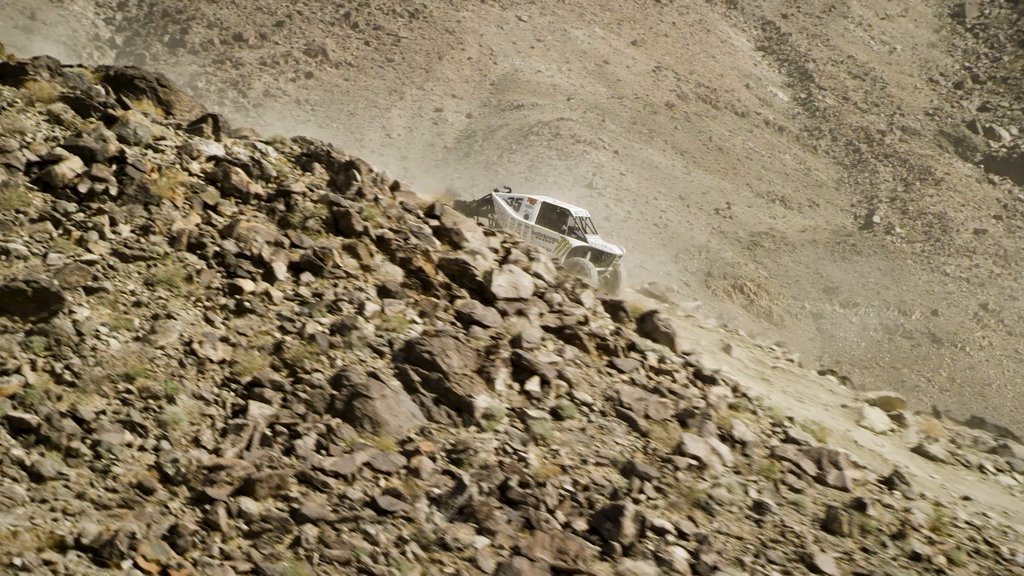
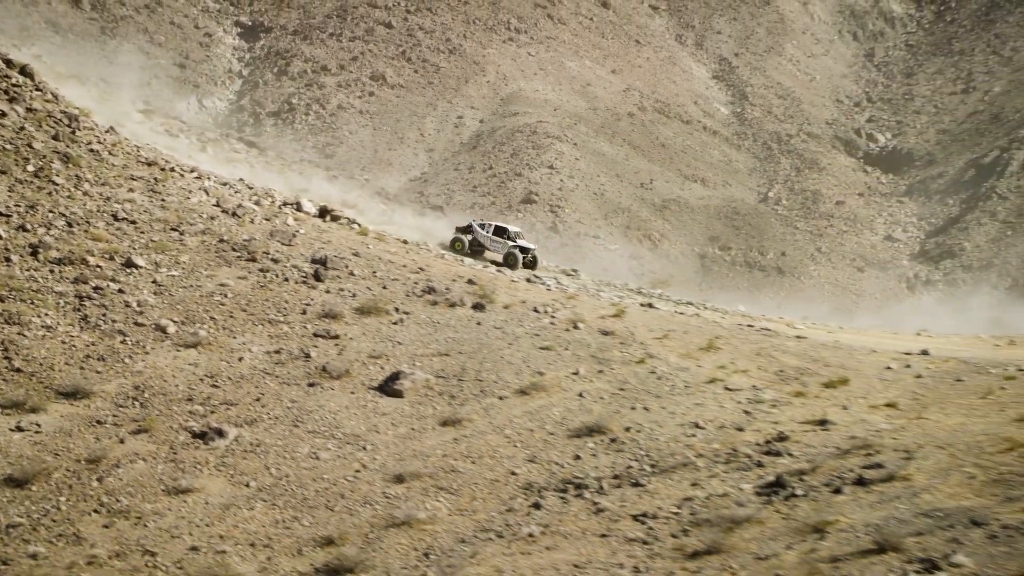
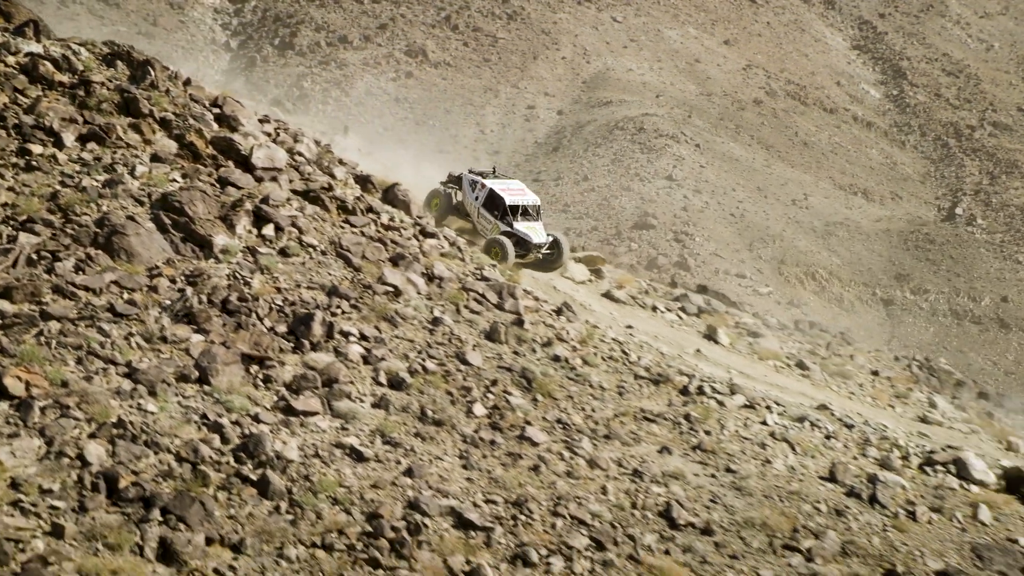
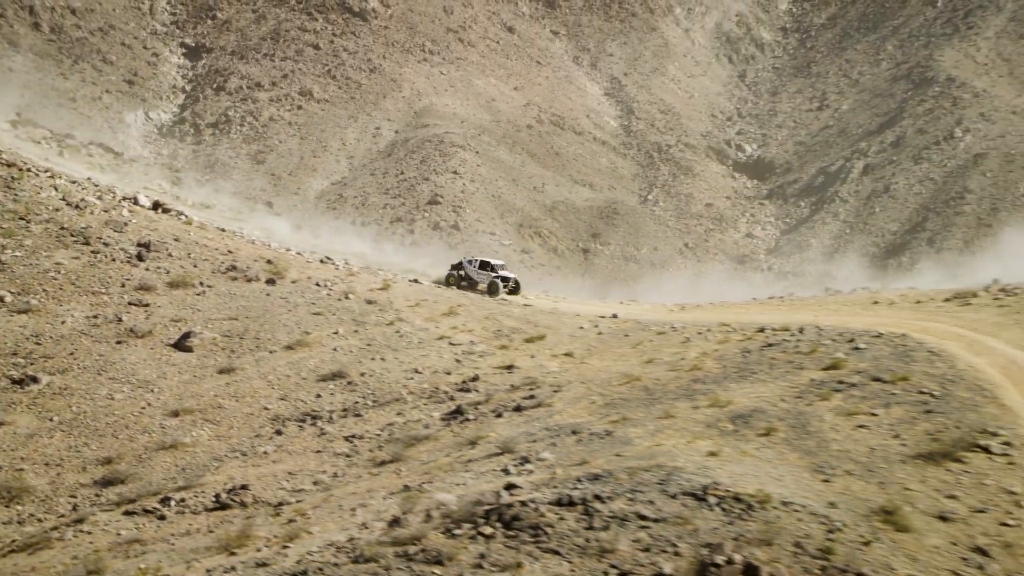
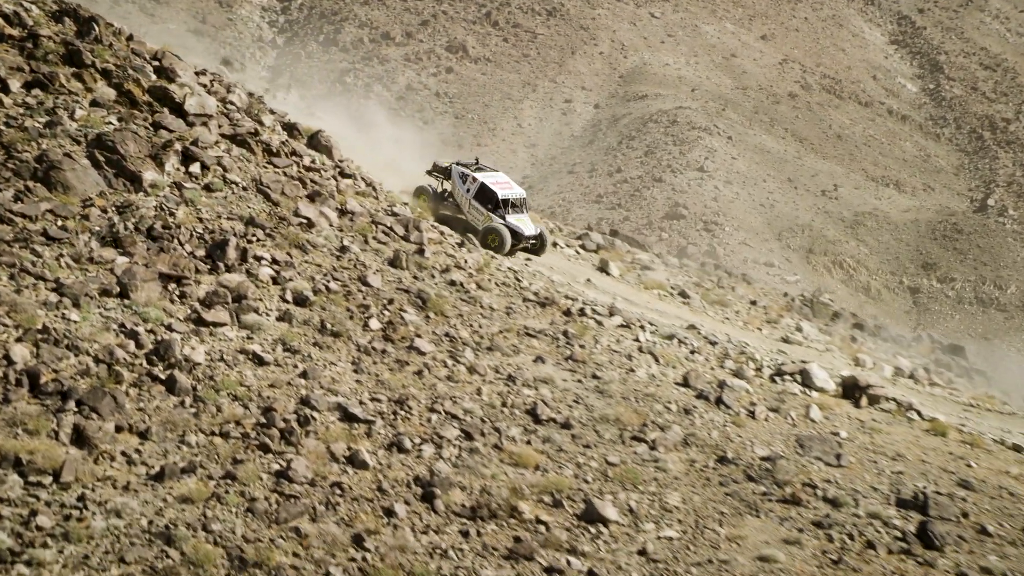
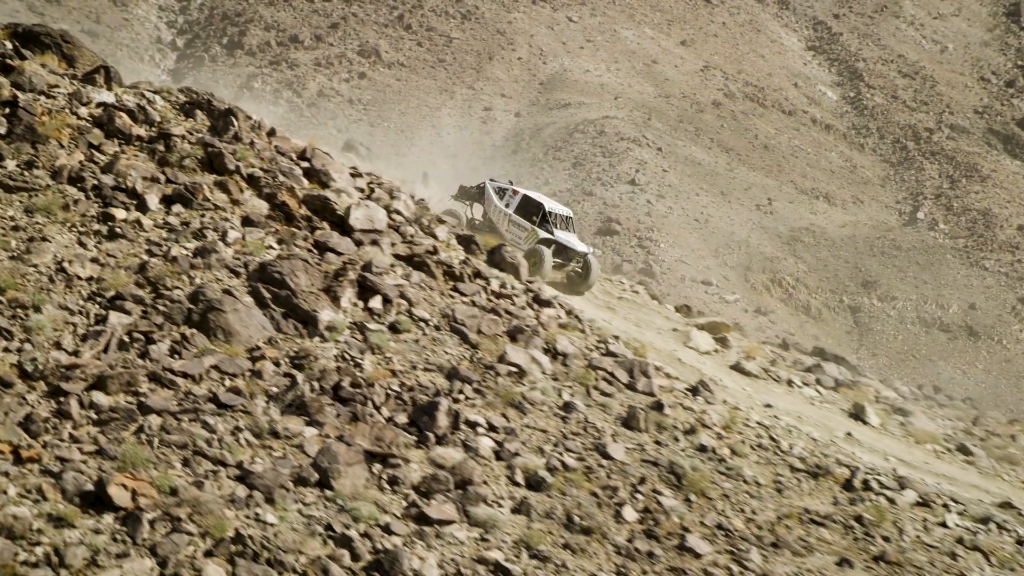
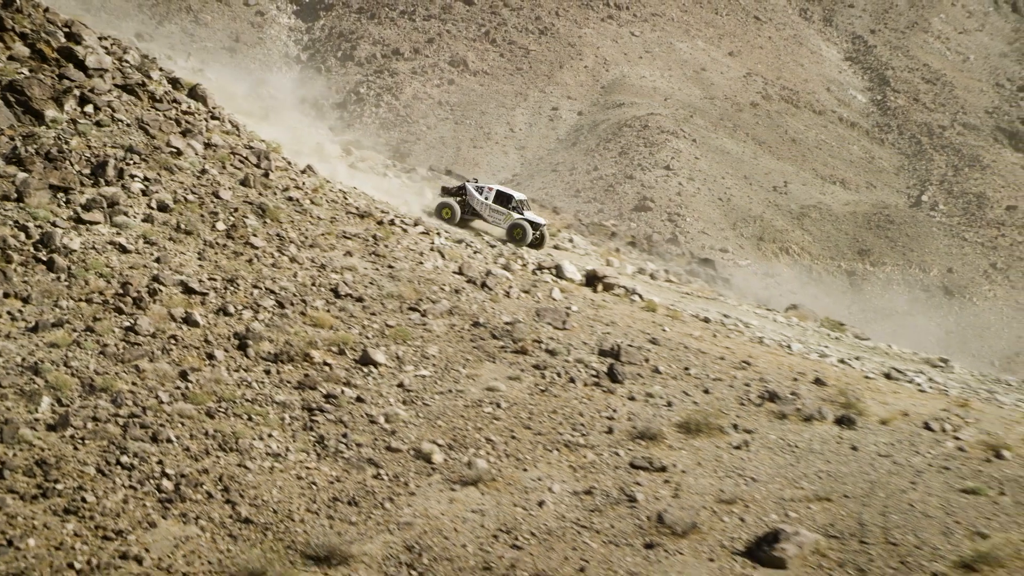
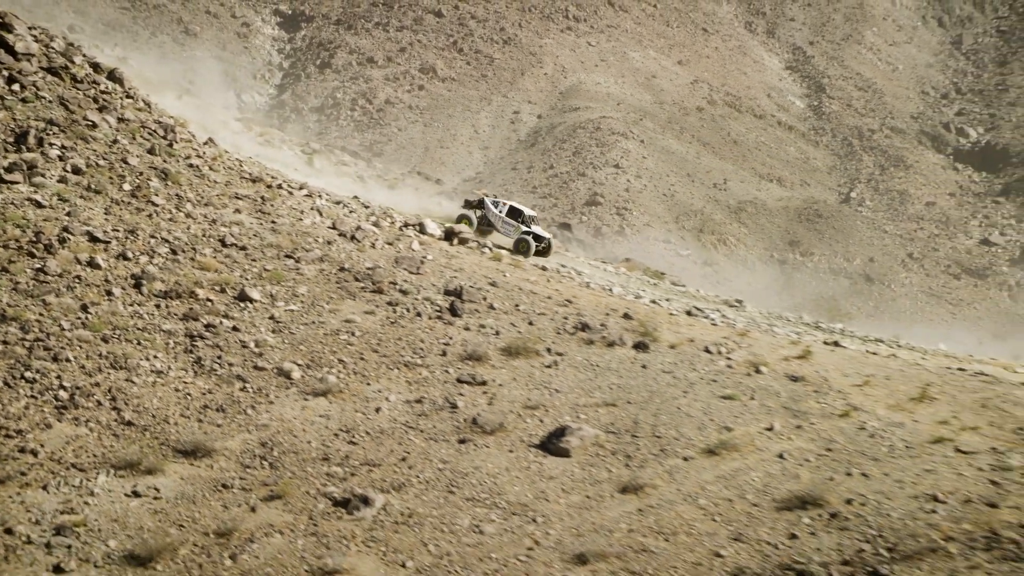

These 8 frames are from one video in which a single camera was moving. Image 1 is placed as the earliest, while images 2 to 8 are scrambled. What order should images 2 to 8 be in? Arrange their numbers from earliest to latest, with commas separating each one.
6, 3, 5, 7, 8, 2, 4
